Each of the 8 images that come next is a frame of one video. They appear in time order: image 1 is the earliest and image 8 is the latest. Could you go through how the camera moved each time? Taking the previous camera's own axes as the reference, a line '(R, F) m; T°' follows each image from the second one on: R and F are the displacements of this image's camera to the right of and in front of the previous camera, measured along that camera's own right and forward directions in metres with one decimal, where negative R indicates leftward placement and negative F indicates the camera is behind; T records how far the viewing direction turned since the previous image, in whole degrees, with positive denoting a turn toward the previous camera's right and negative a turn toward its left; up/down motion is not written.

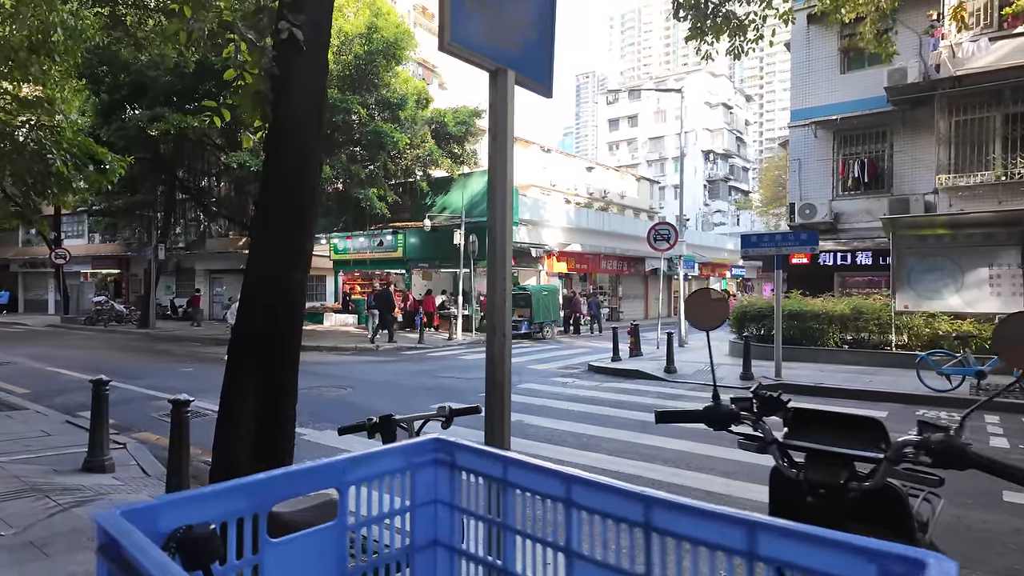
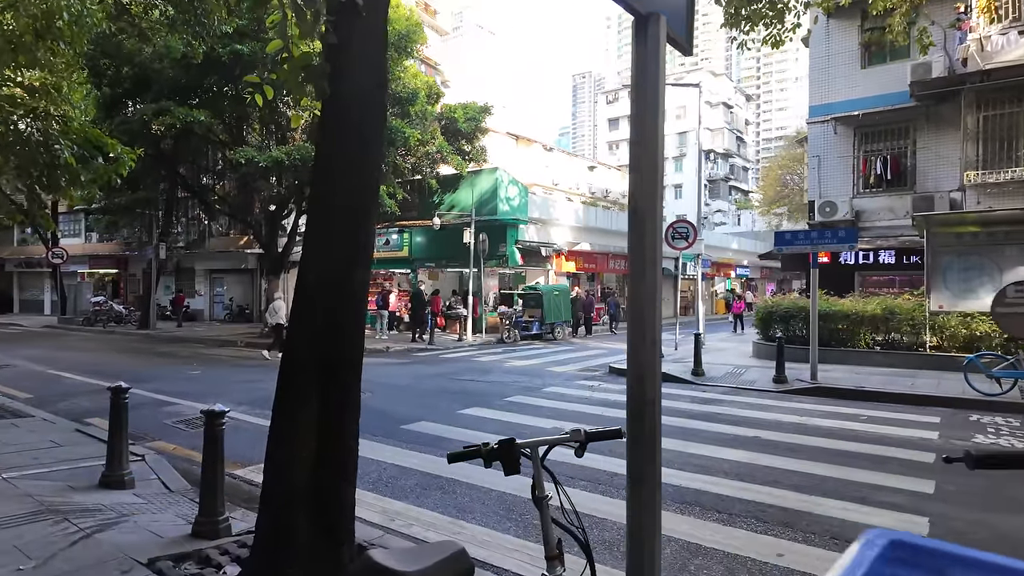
(-0.5, +0.4) m; 0°
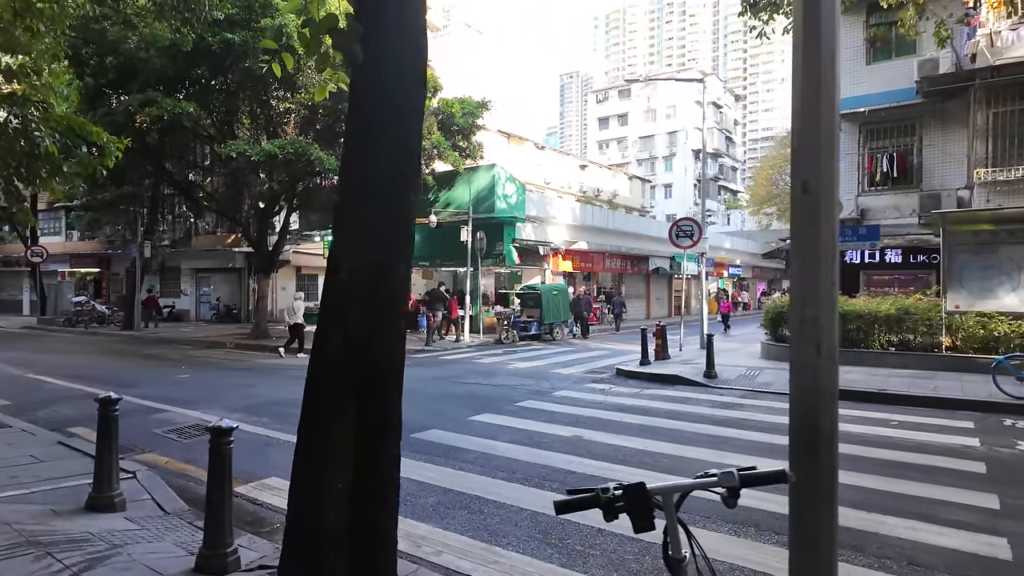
(-0.4, +0.5) m; +1°
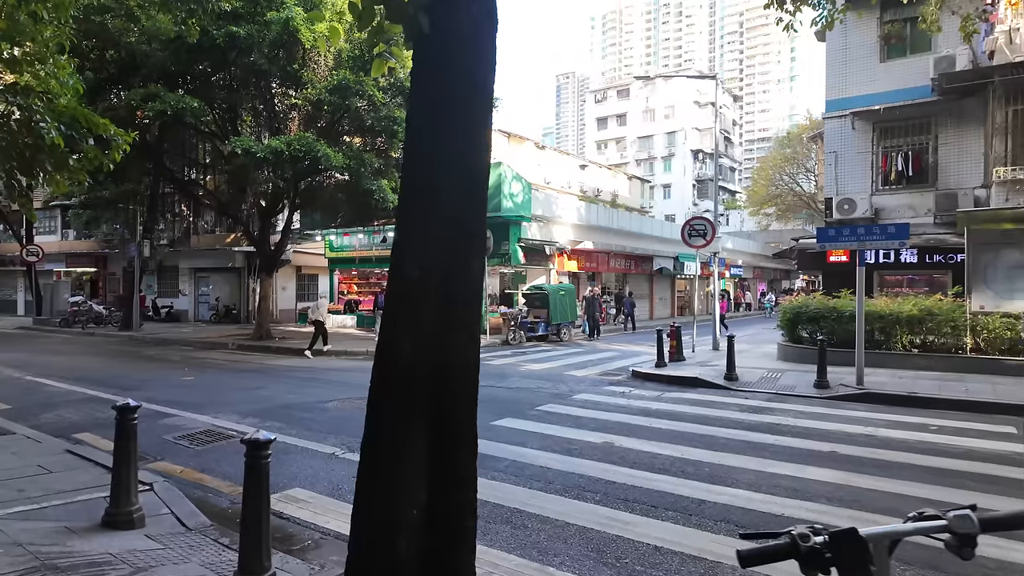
(-0.4, +0.3) m; 0°
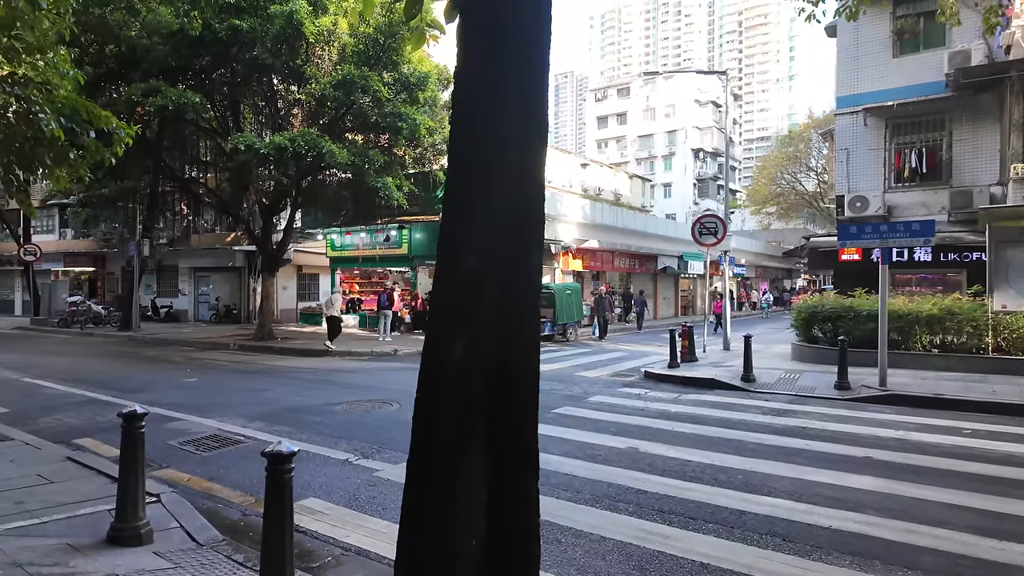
(-0.2, +0.3) m; 0°
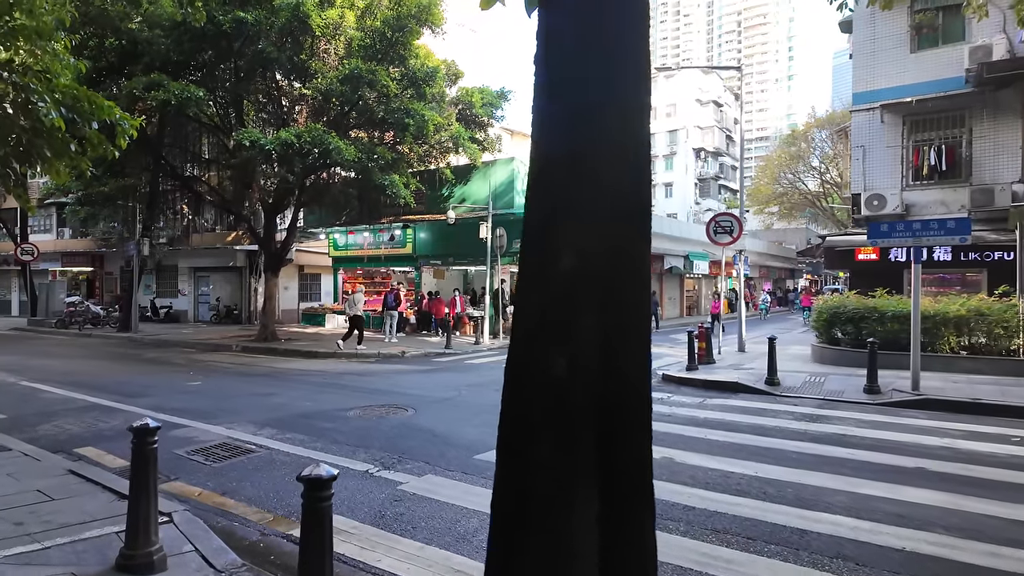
(-0.3, +0.4) m; 0°
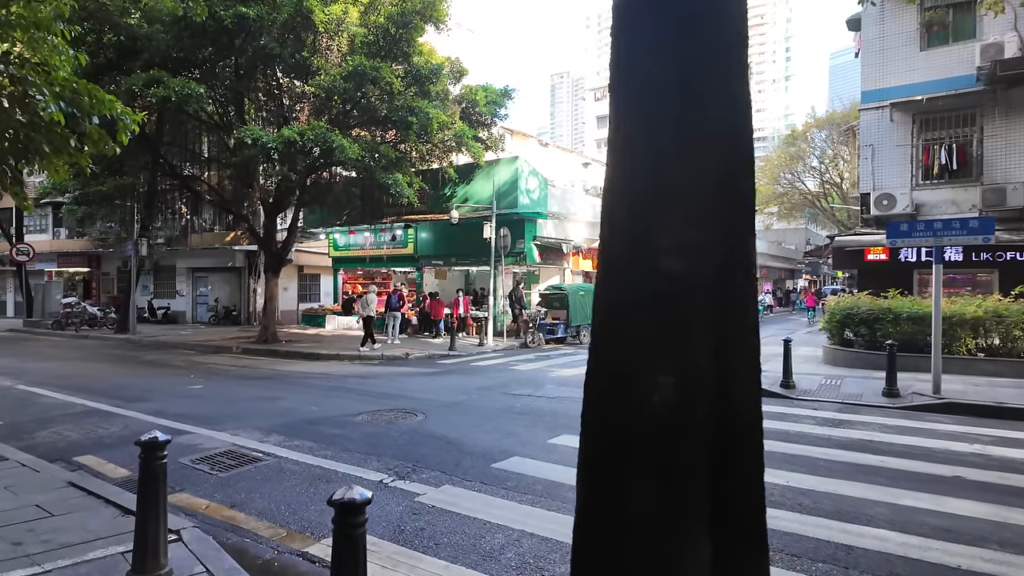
(-0.2, +0.2) m; 0°
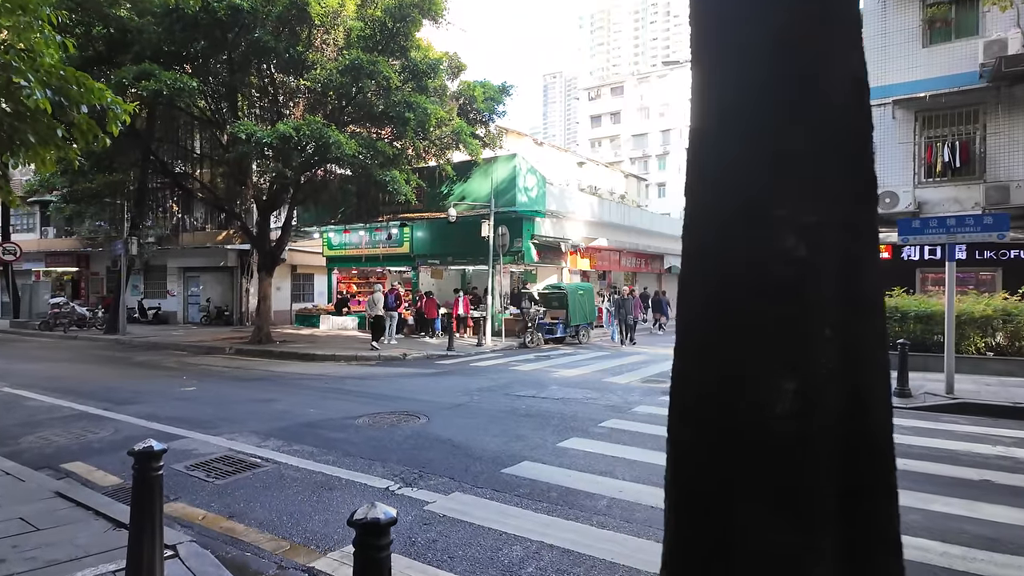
(-0.2, +0.3) m; +1°
